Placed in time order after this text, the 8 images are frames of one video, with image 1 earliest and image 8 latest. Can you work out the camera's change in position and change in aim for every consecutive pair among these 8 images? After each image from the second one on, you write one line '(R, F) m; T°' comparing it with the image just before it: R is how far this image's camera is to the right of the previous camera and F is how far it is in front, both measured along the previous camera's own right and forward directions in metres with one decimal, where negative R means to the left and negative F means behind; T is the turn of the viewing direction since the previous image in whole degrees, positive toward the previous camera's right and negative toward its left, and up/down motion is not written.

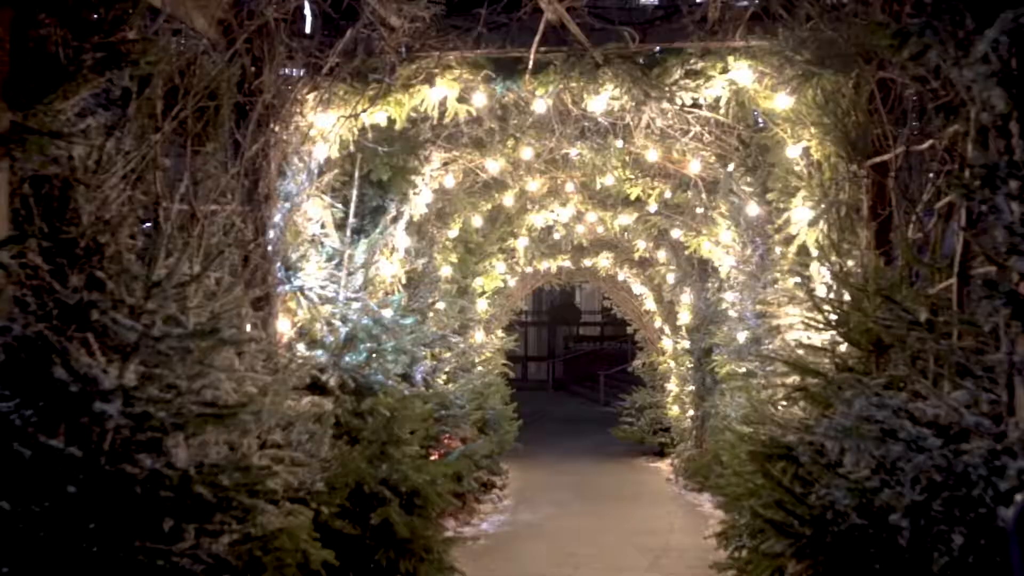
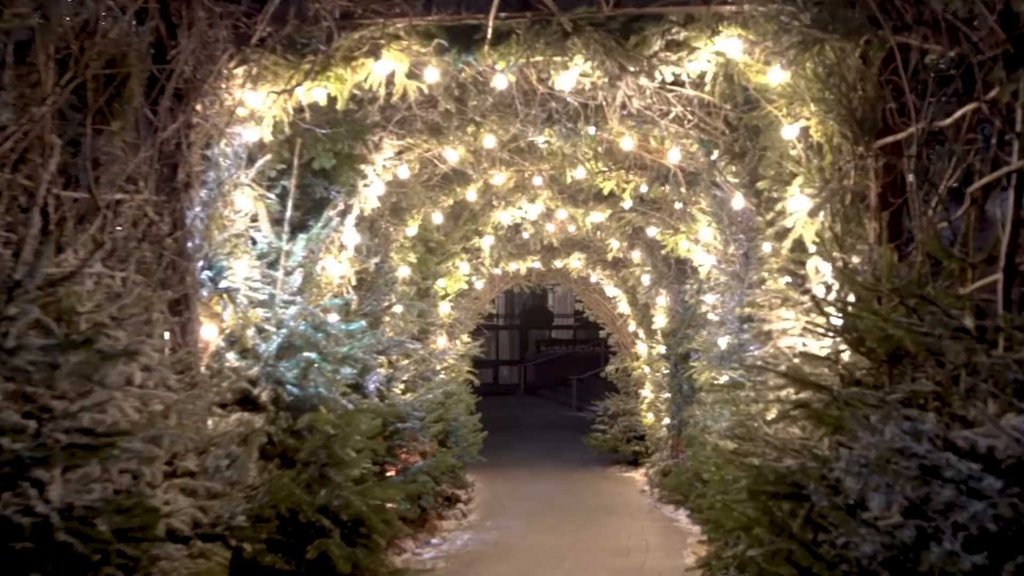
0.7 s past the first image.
(0.0, +0.6) m; +1°
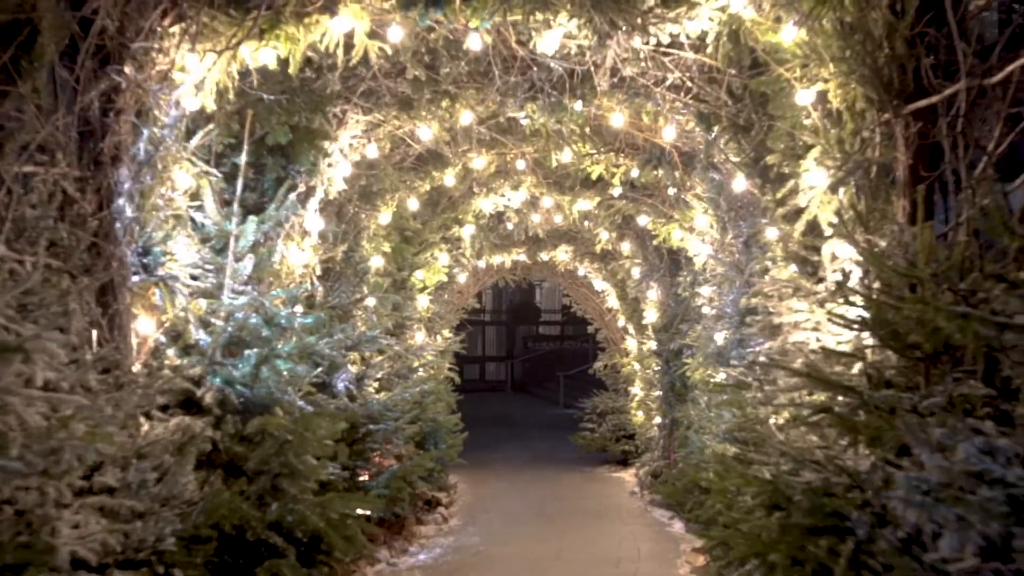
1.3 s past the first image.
(0.0, +0.5) m; 0°
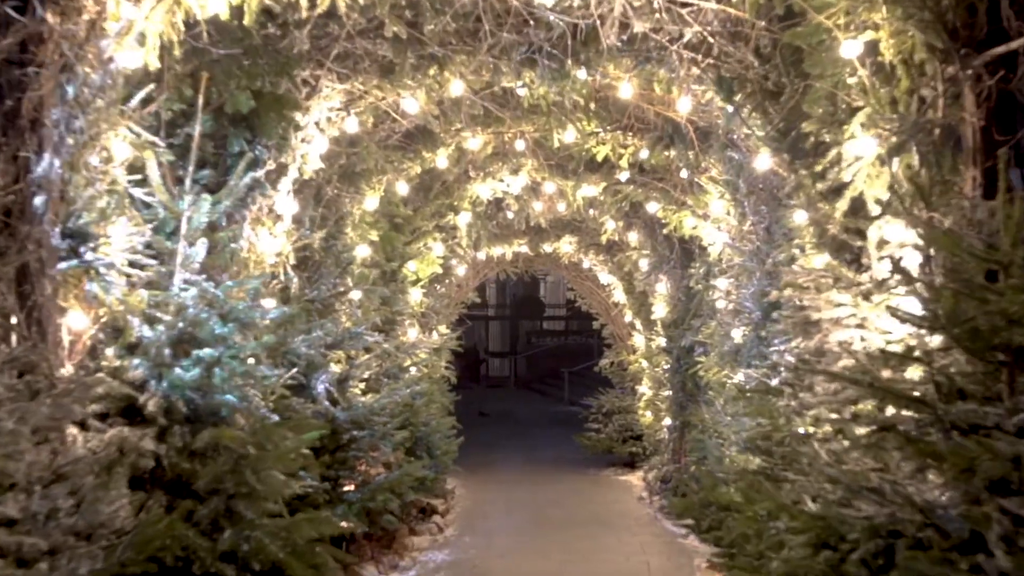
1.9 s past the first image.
(0.0, +0.5) m; 0°
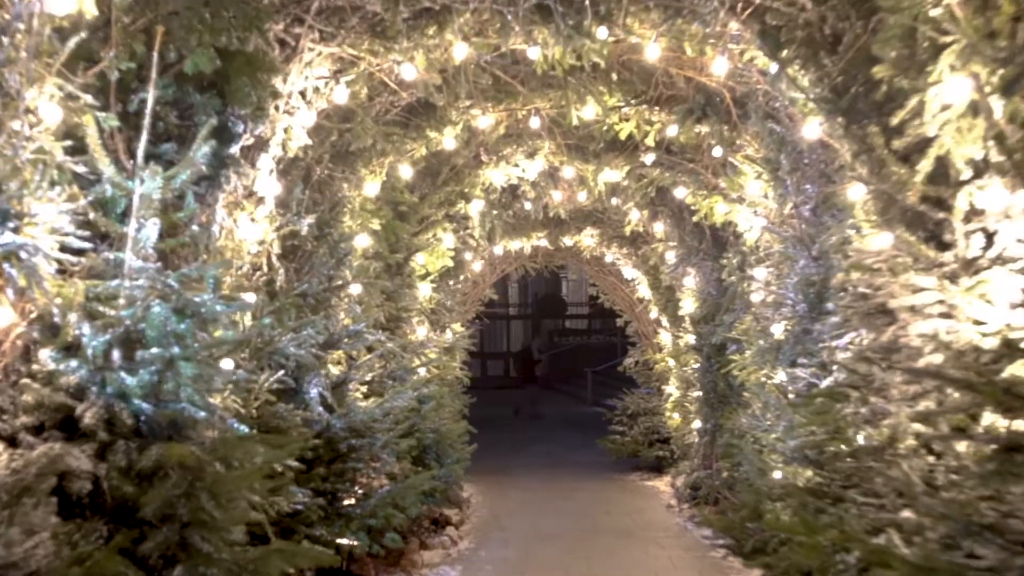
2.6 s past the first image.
(0.0, +0.5) m; -1°
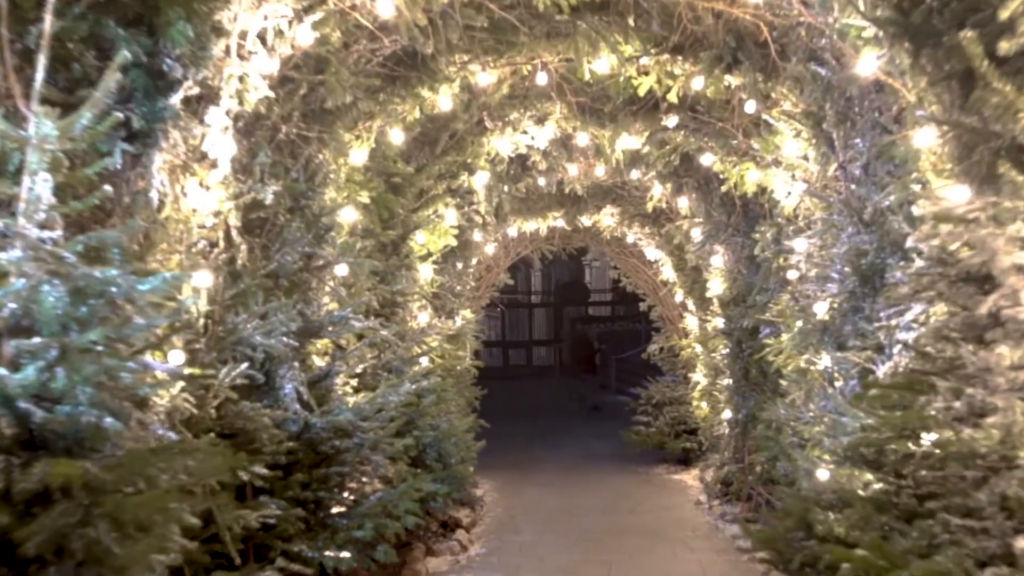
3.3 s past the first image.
(+0.1, +0.6) m; -1°
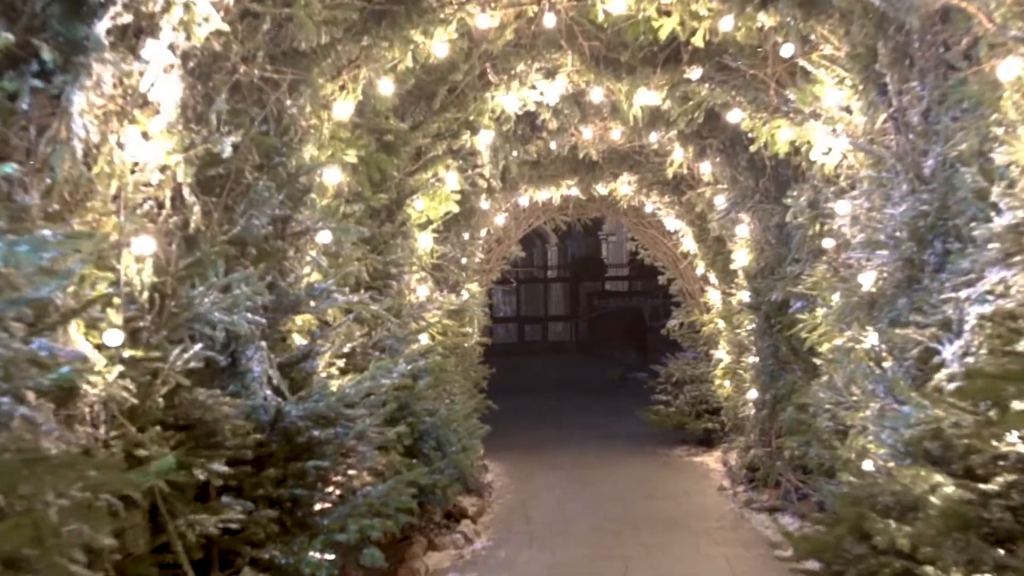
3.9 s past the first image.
(0.0, +0.5) m; -1°
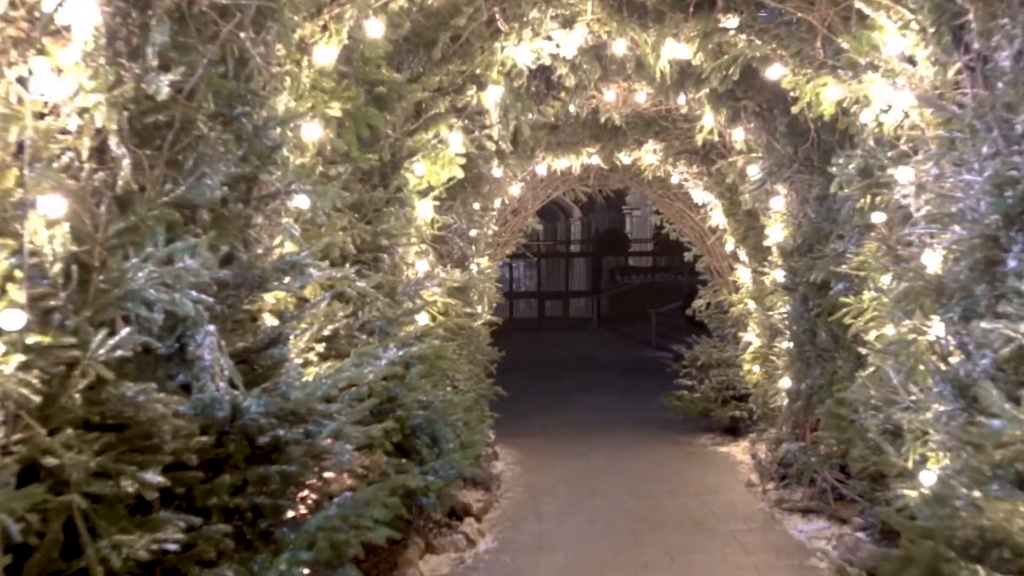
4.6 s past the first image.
(0.0, +0.6) m; -1°
